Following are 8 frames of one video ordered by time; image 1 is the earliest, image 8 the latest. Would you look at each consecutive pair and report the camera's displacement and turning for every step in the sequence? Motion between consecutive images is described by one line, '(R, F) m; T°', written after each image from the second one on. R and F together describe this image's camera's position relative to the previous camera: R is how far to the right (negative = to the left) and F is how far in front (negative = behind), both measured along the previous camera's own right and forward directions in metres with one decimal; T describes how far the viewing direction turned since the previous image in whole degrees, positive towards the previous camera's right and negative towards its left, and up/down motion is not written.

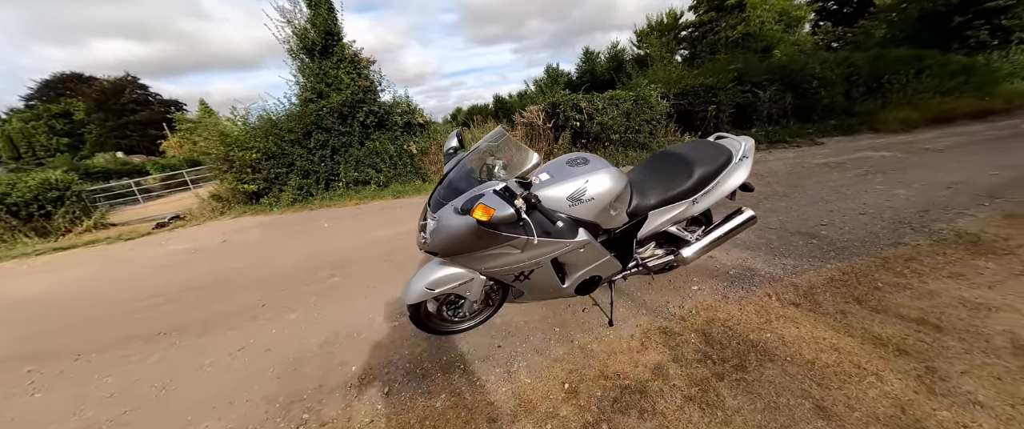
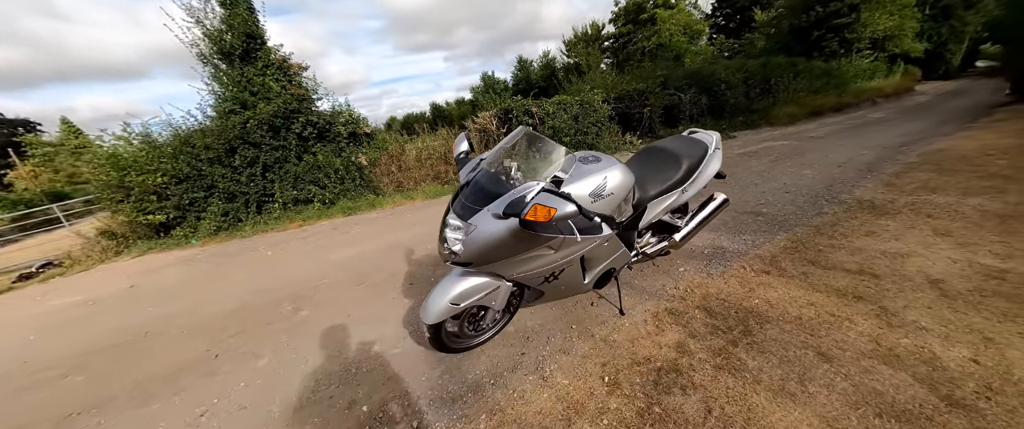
(-0.4, +0.1) m; +10°
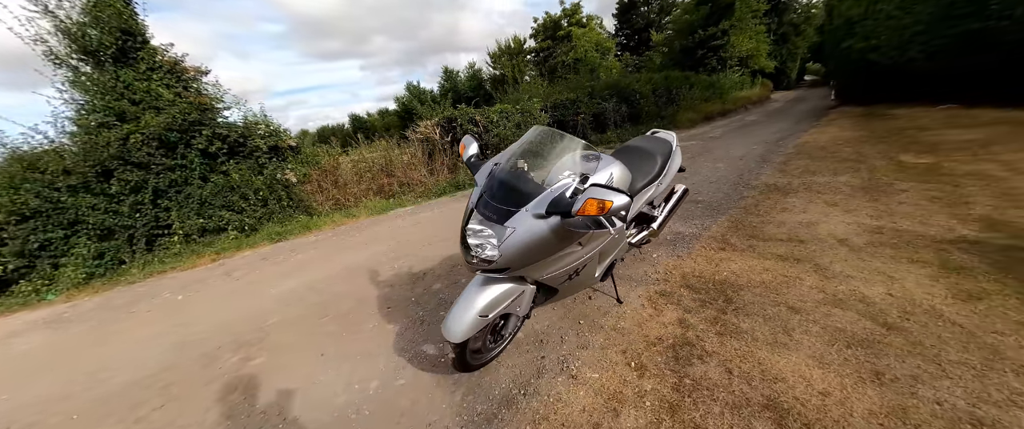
(-0.5, +0.1) m; +12°
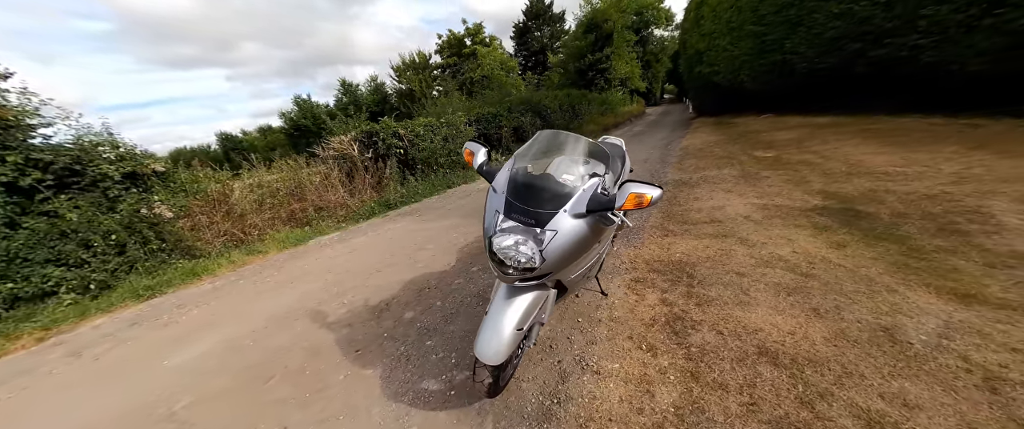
(-0.5, +0.1) m; +16°
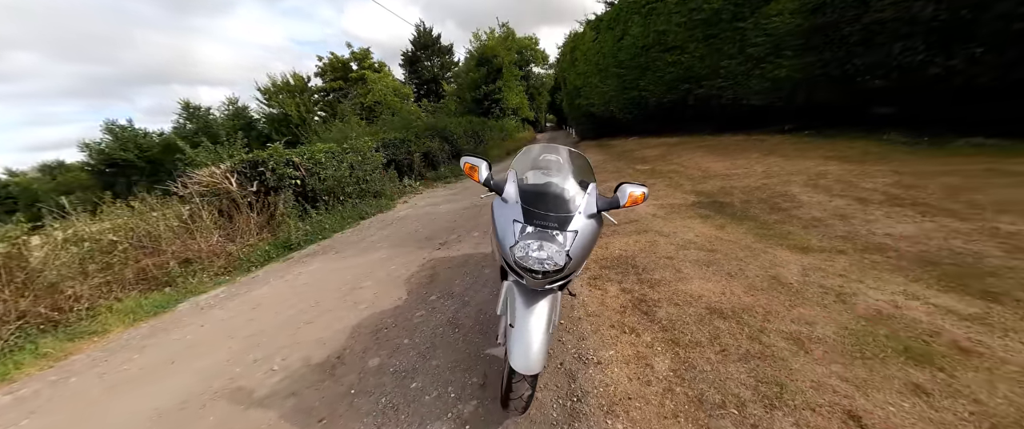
(-0.6, 0.0) m; +19°
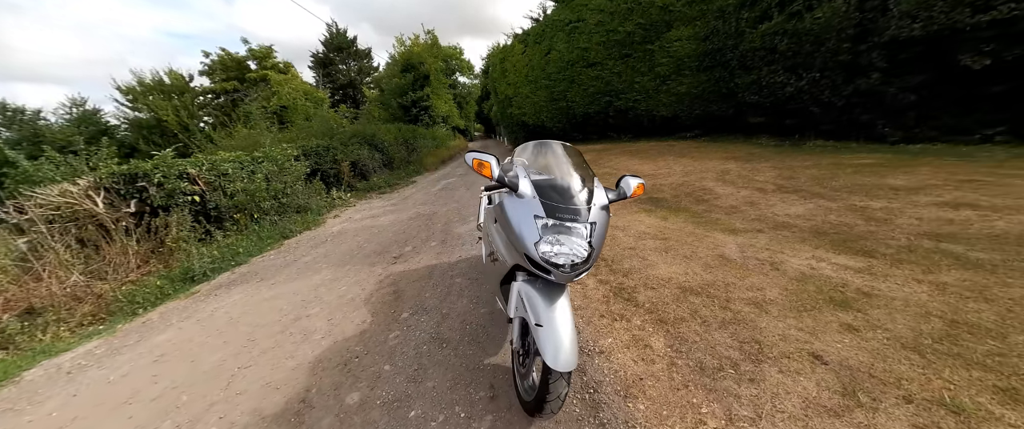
(-0.4, +0.1) m; +13°
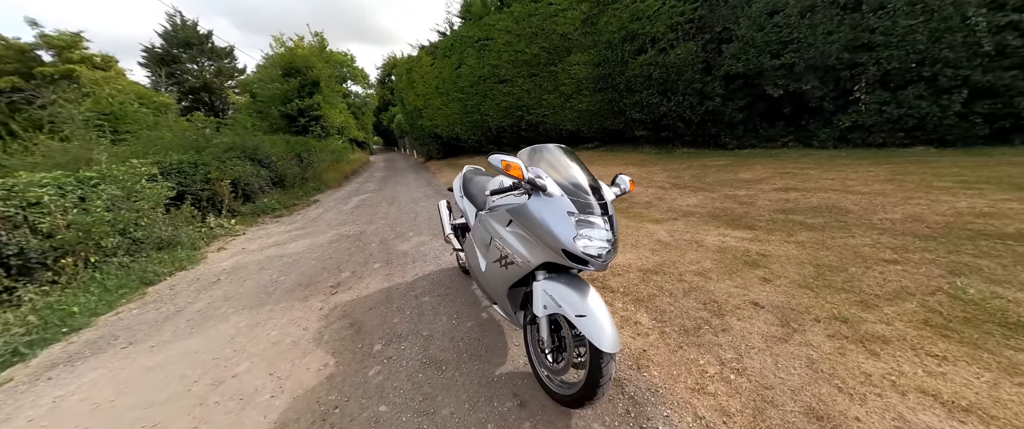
(-0.6, +0.1) m; +17°
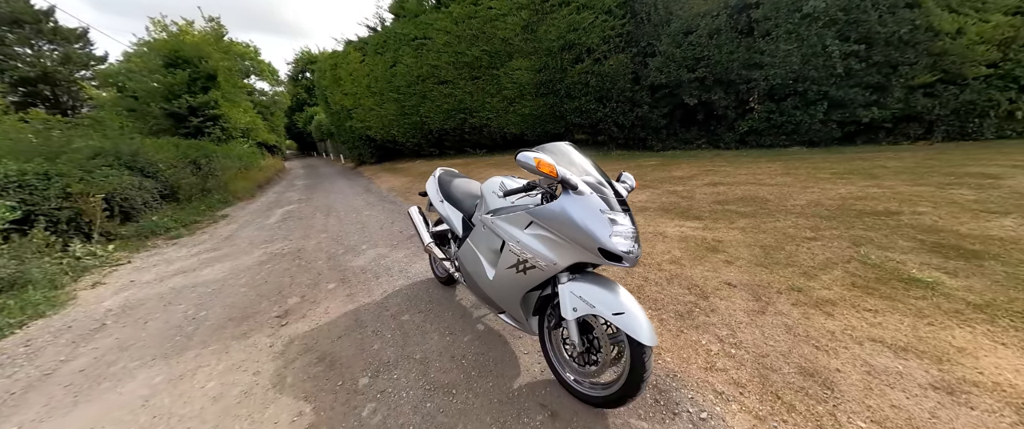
(-0.5, +0.1) m; +12°
